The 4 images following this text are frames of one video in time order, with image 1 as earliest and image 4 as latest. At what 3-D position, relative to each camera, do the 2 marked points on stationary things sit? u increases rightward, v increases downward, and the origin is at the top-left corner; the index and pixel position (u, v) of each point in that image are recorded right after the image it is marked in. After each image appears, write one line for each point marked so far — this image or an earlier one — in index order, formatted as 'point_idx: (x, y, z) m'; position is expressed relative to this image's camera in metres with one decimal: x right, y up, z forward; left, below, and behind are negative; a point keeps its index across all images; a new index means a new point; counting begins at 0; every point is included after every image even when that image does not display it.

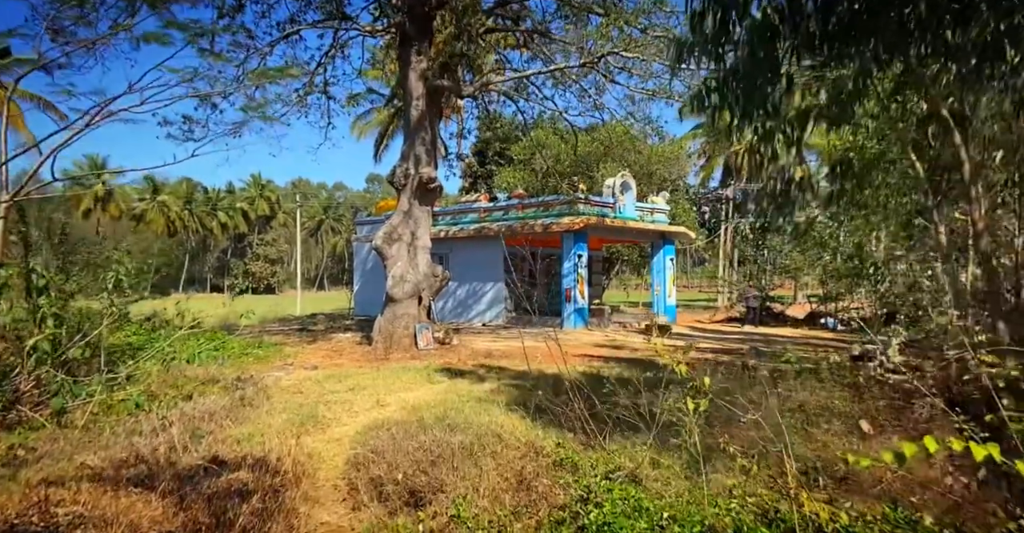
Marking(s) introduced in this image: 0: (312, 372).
0: (-3.0, -1.6, +10.4) m
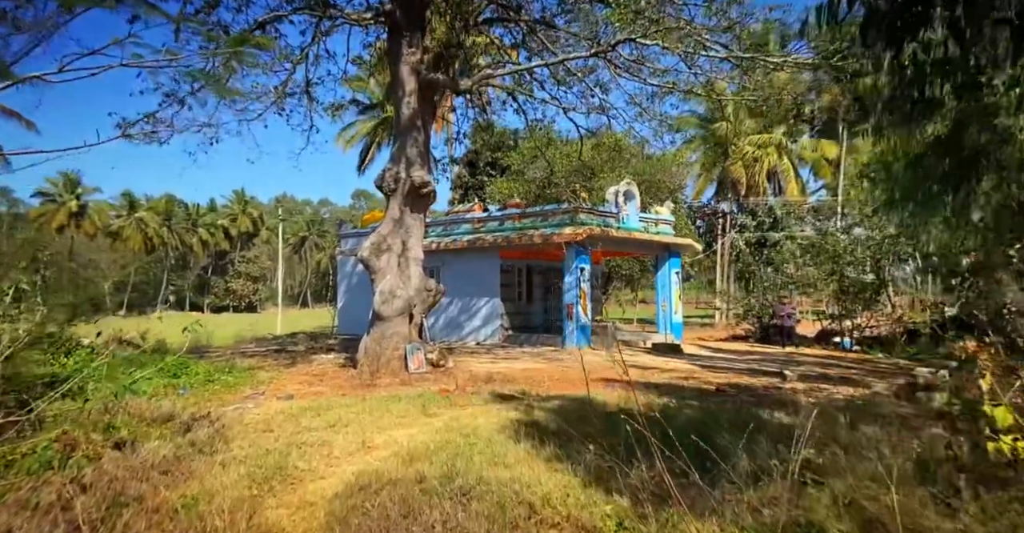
0: (-2.9, -1.7, +8.9) m
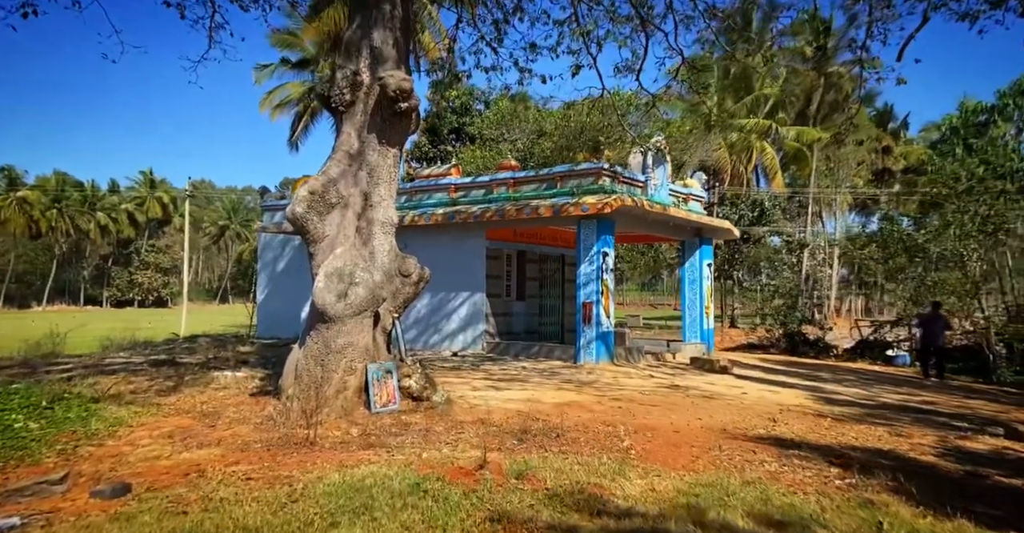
0: (-2.3, -1.4, +3.9) m
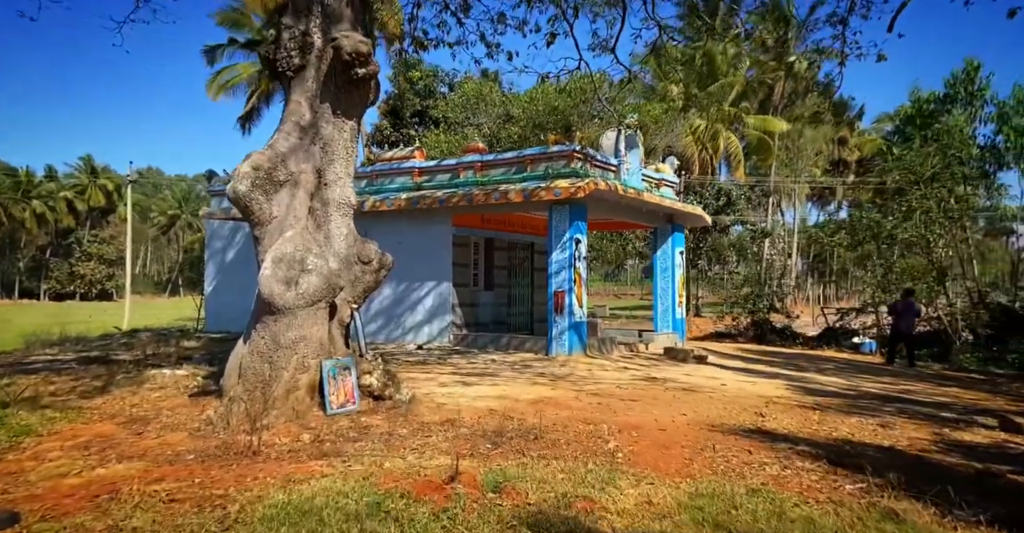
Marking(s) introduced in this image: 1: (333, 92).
0: (-2.4, -1.3, +3.2) m
1: (-1.7, +1.6, +6.5) m
